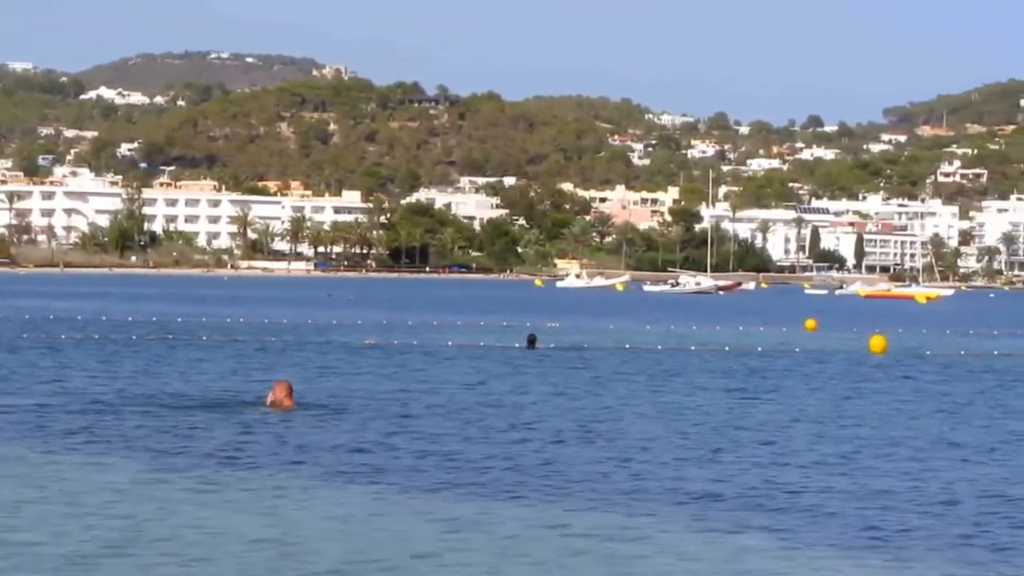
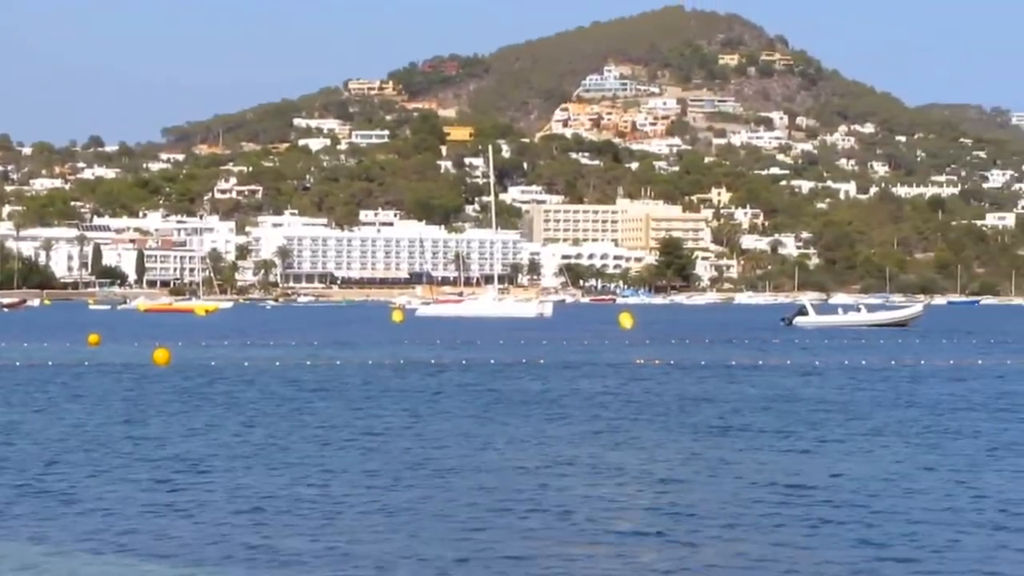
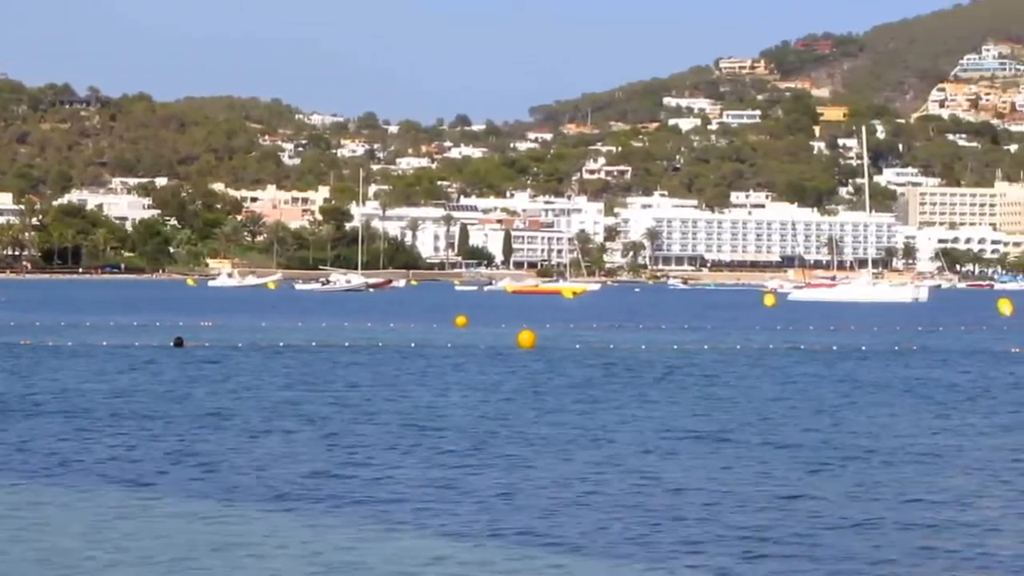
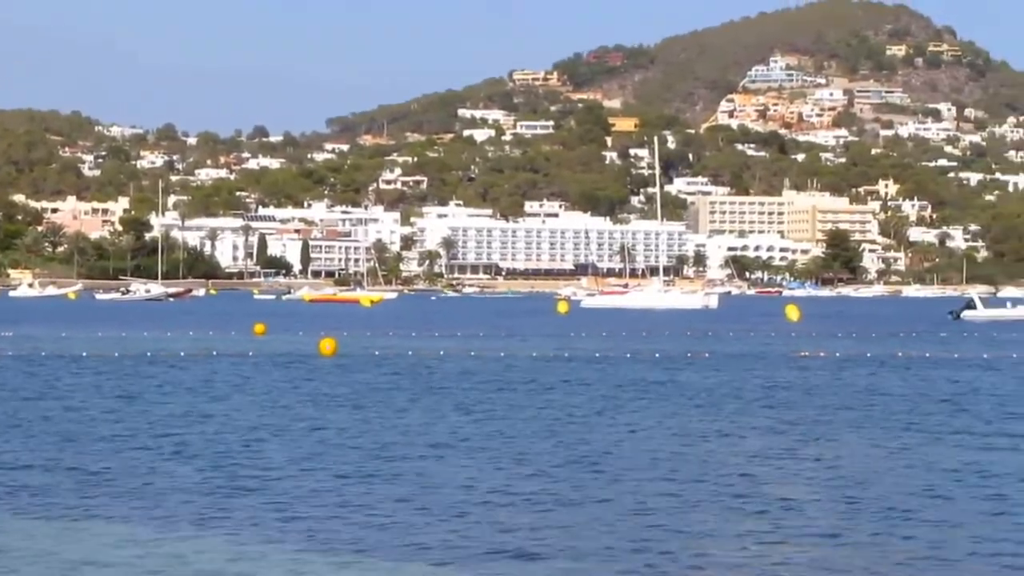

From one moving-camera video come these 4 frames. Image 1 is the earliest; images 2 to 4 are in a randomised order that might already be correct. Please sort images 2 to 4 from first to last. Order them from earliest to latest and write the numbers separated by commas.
3, 4, 2
